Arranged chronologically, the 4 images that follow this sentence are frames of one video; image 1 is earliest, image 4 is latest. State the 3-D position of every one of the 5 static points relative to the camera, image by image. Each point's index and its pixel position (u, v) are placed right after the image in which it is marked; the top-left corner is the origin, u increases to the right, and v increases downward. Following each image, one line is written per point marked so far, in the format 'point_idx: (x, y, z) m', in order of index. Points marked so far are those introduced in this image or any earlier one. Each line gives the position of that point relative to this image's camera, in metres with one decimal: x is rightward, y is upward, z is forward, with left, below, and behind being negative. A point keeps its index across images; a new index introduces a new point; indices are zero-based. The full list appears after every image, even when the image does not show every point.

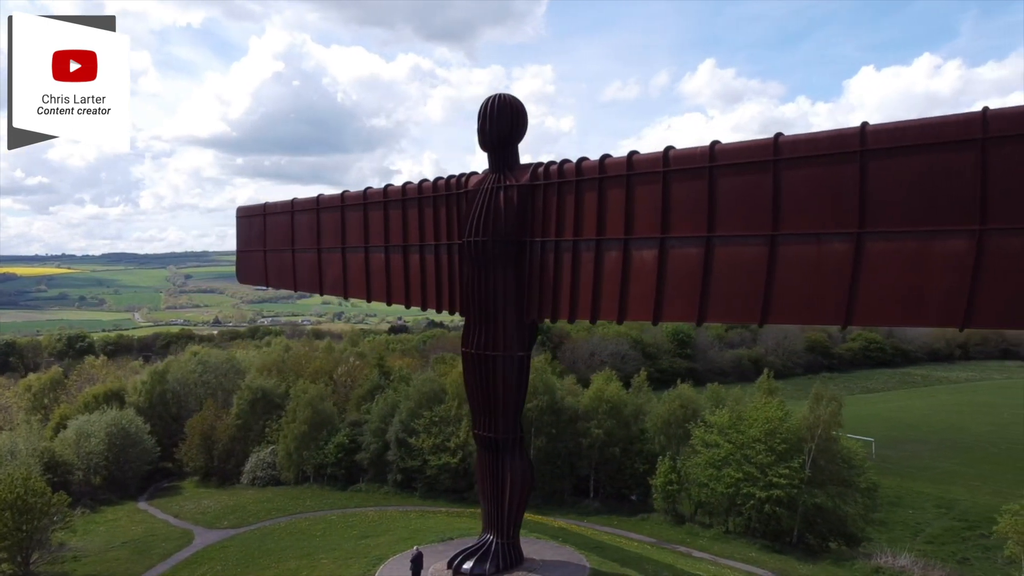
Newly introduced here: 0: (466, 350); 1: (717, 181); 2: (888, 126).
0: (-1.1, -1.5, +16.0) m
1: (+3.5, +1.8, +11.3) m
2: (+5.3, +2.3, +9.3) m
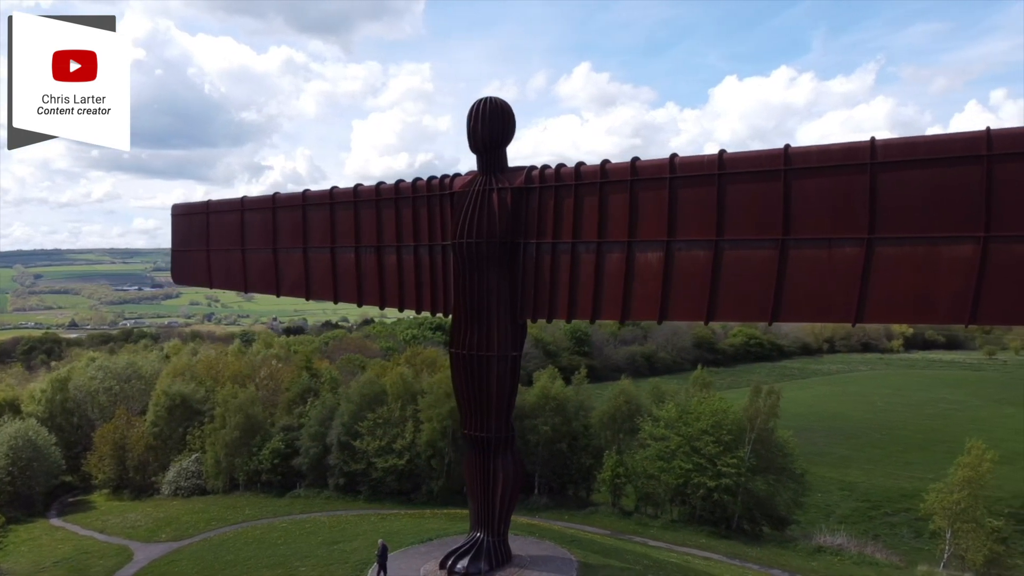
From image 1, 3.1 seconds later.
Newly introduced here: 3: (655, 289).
0: (-1.4, -1.5, +16.0) m
1: (+3.9, +1.8, +12.0) m
2: (+6.0, +2.3, +10.3) m
3: (+2.8, 0.0, +13.1) m
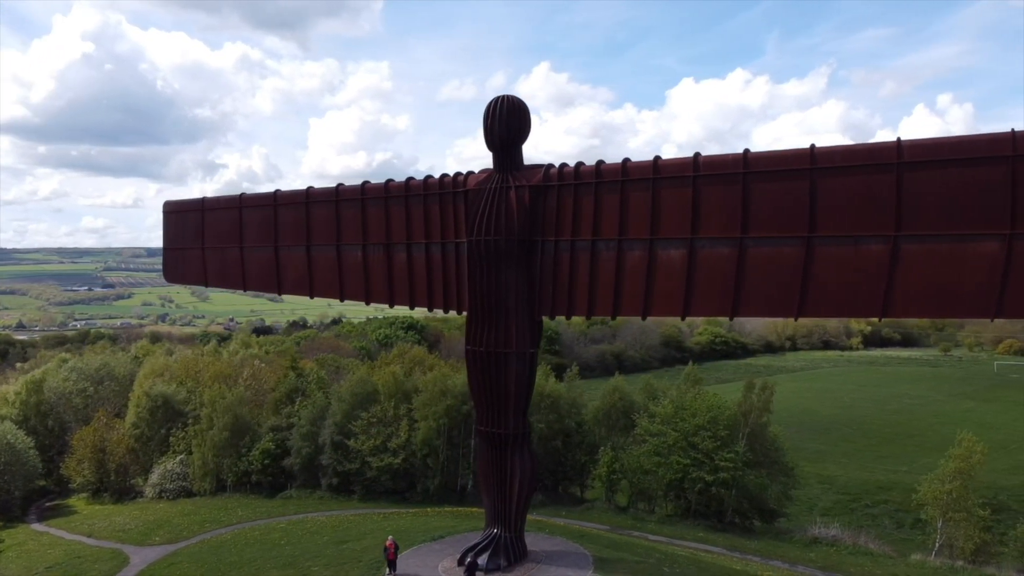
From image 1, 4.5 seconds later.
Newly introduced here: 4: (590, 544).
0: (-1.0, -1.4, +16.1) m
1: (+4.4, +1.9, +12.3) m
2: (+6.6, +2.3, +10.6) m
3: (+3.3, +0.1, +13.3) m
4: (+2.1, -7.1, +18.2) m
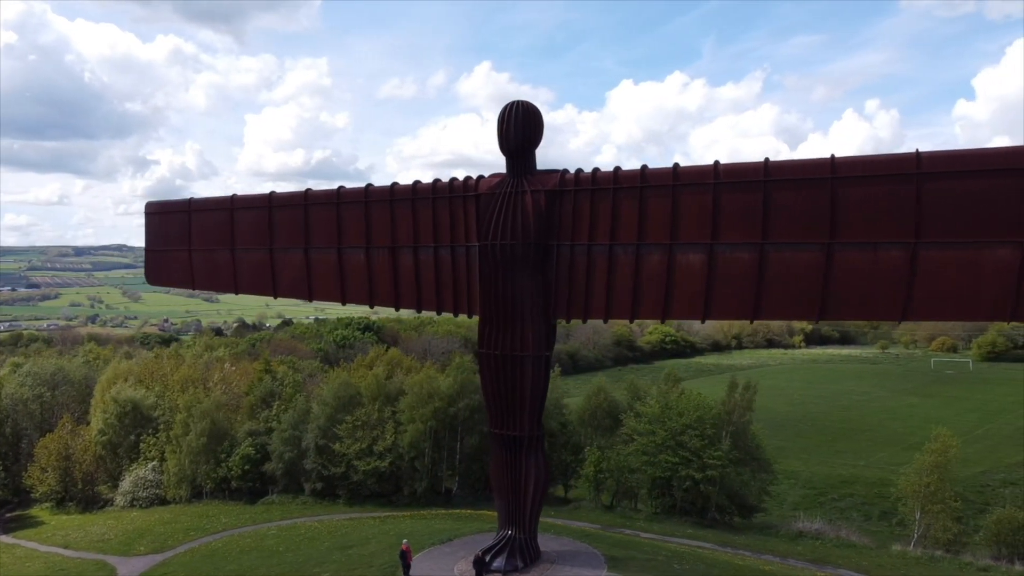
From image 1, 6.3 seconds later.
0: (-0.6, -1.5, +16.2) m
1: (+5.0, +1.8, +12.7) m
2: (+7.2, +2.3, +11.2) m
3: (+3.9, 0.0, +13.7) m
4: (+2.4, -7.2, +18.5) m
